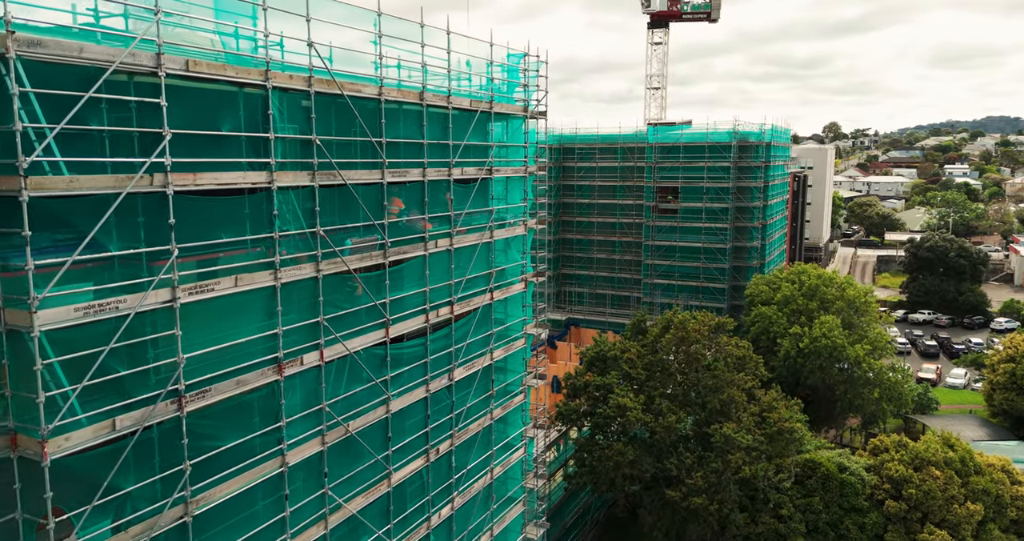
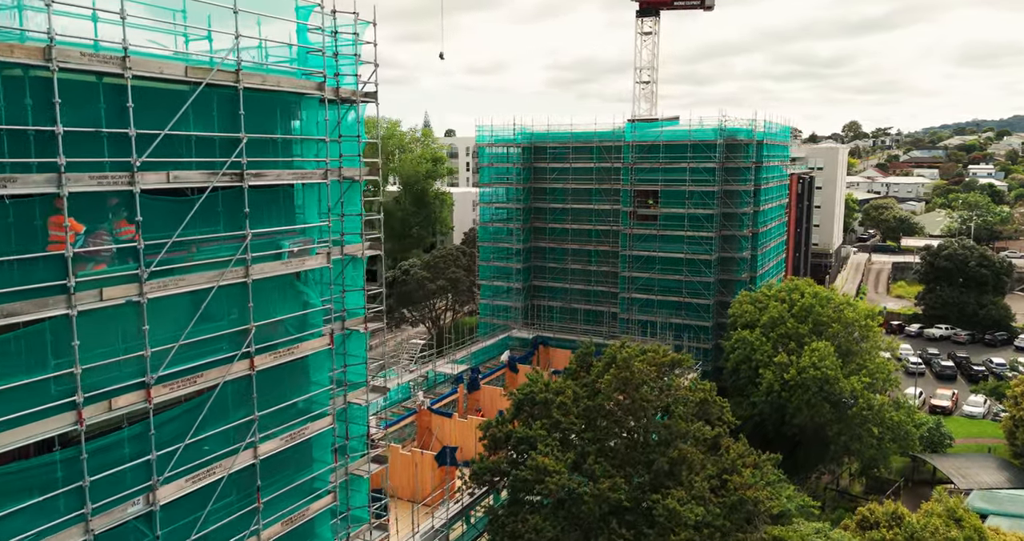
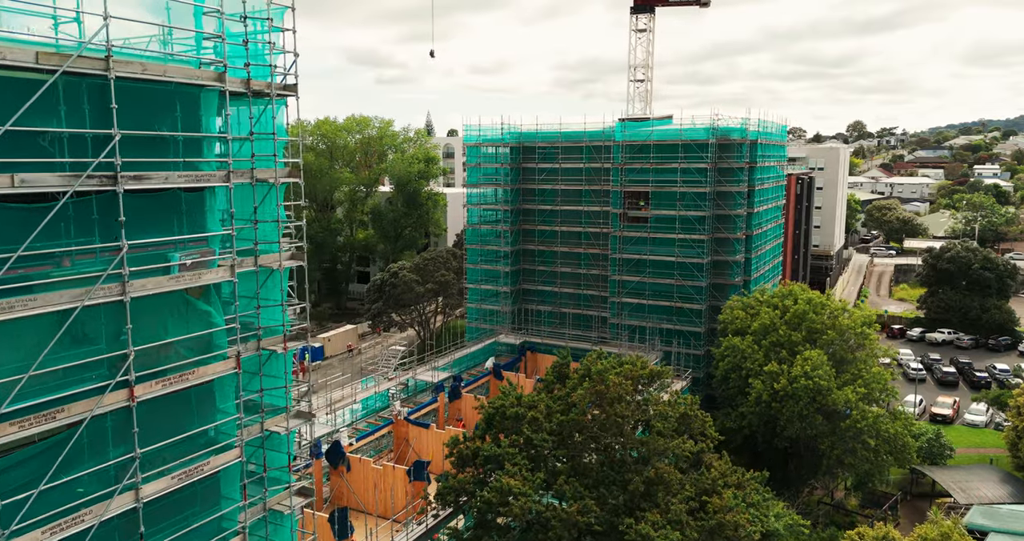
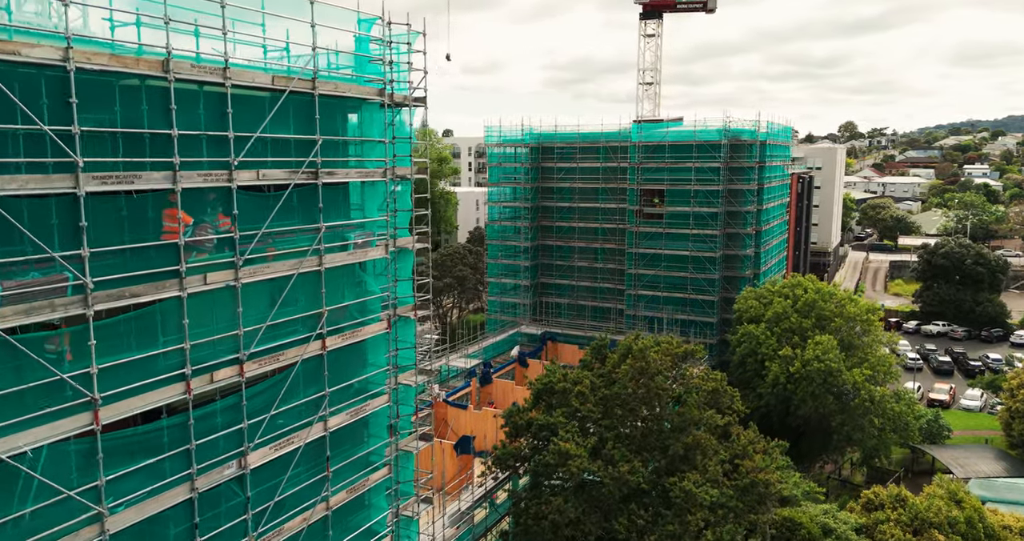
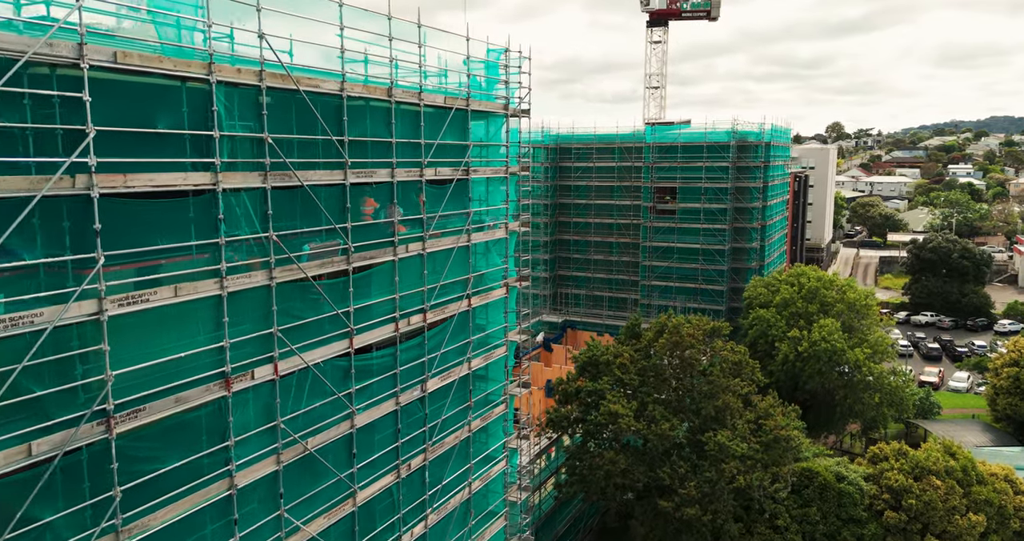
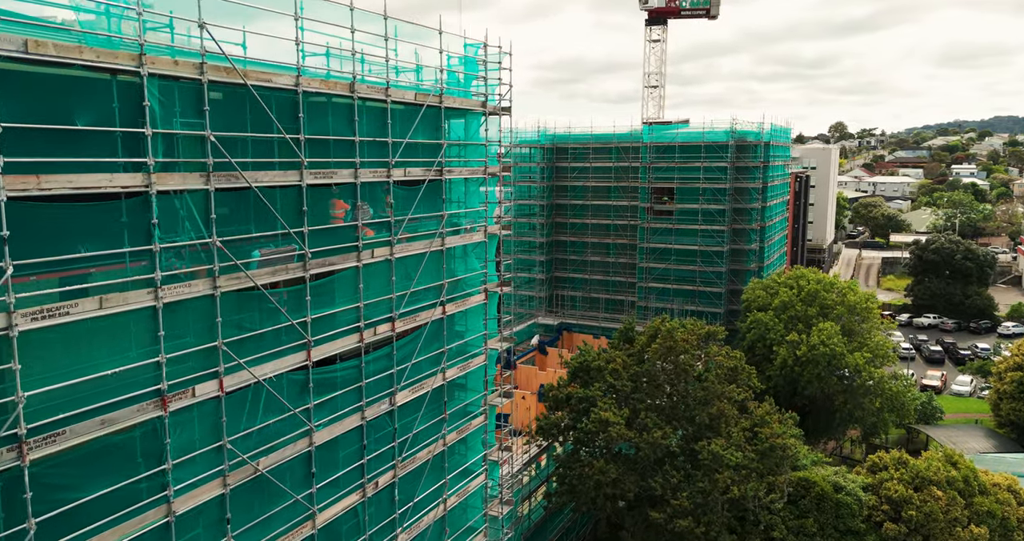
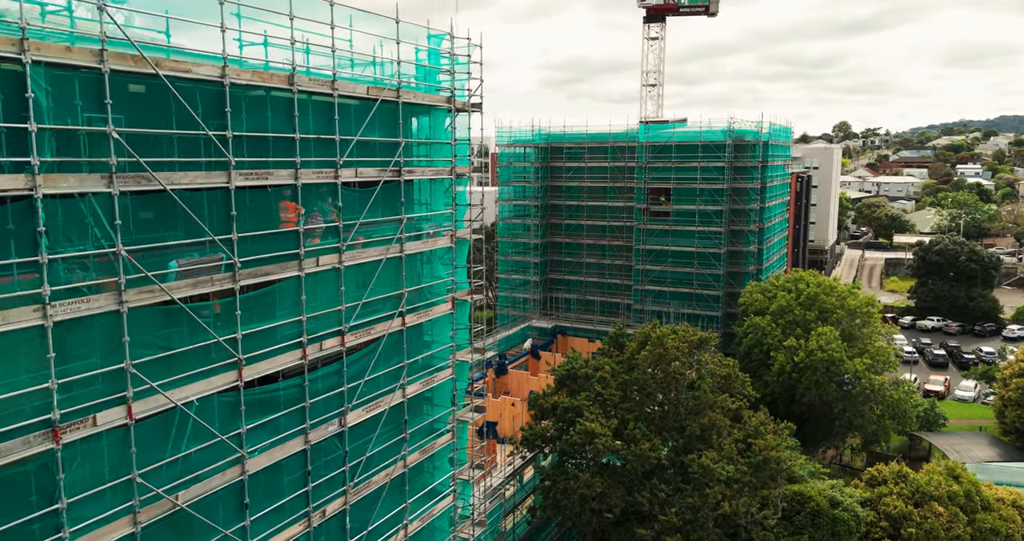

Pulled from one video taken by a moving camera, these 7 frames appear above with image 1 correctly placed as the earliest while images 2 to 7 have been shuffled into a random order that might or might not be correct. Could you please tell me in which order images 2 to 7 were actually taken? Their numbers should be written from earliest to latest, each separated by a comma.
5, 6, 7, 4, 2, 3
